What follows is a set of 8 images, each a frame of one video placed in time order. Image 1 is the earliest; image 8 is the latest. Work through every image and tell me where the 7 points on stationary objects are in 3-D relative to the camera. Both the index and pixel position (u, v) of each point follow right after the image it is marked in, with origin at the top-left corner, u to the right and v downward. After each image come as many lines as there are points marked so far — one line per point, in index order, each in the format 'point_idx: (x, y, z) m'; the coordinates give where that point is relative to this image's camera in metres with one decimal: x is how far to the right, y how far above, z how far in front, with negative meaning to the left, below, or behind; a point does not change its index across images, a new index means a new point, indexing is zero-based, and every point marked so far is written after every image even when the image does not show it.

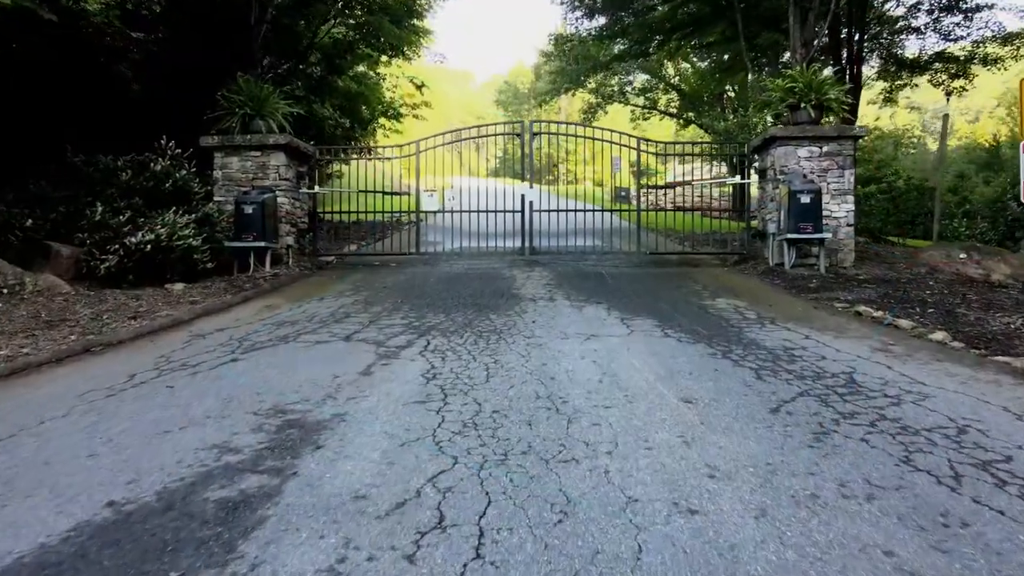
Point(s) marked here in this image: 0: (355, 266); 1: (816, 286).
0: (-2.5, +0.3, +8.2) m
1: (+3.6, 0.0, +6.1) m
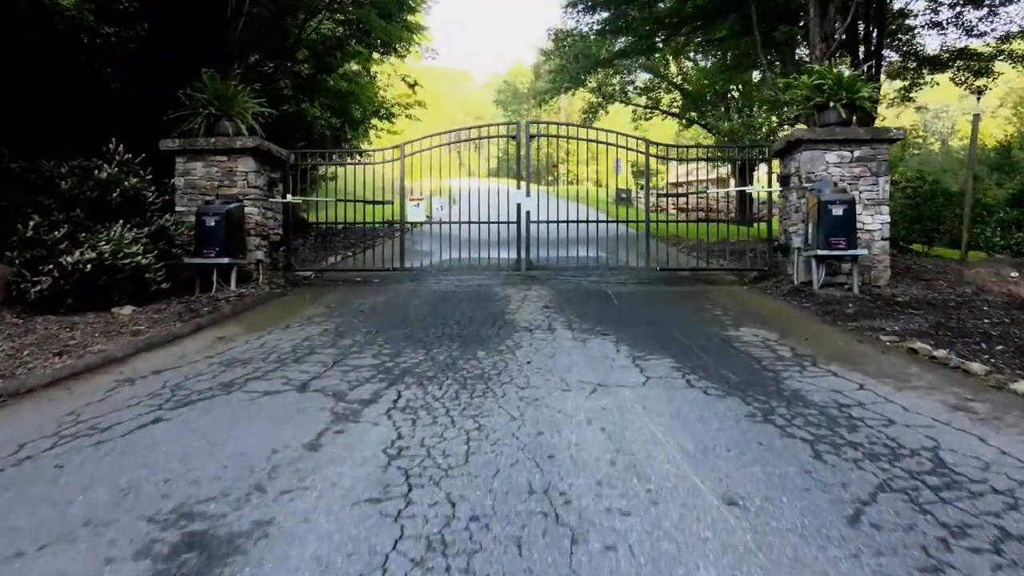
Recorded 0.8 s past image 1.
0: (-2.6, +0.1, +7.4) m
1: (+3.6, -0.3, +5.3) m
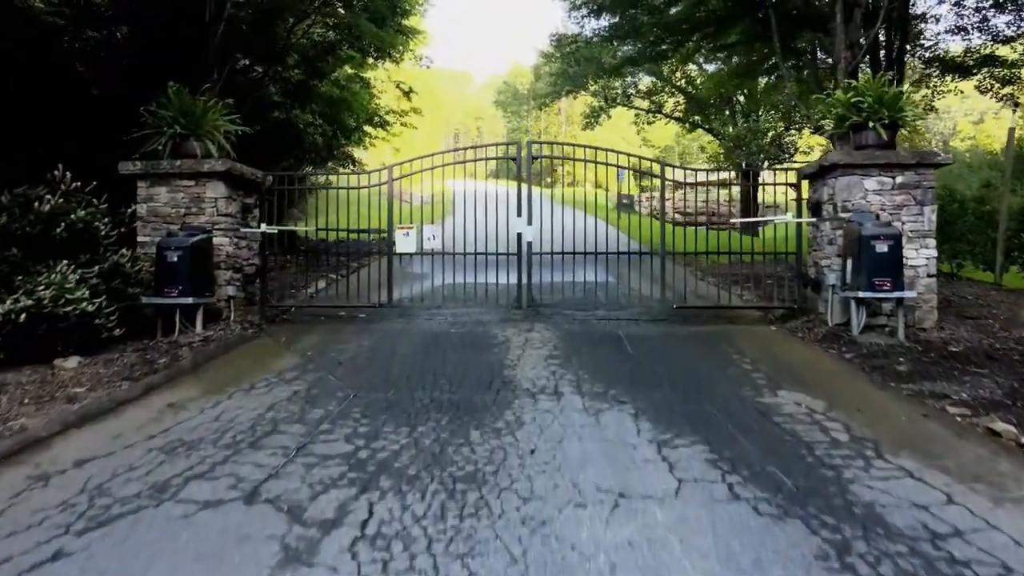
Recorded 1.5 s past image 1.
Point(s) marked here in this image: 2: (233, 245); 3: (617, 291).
0: (-2.6, -0.4, +6.7) m
1: (+3.6, -0.7, +4.6) m
2: (-3.5, +0.5, +6.4) m
3: (+1.6, -0.1, +8.0) m
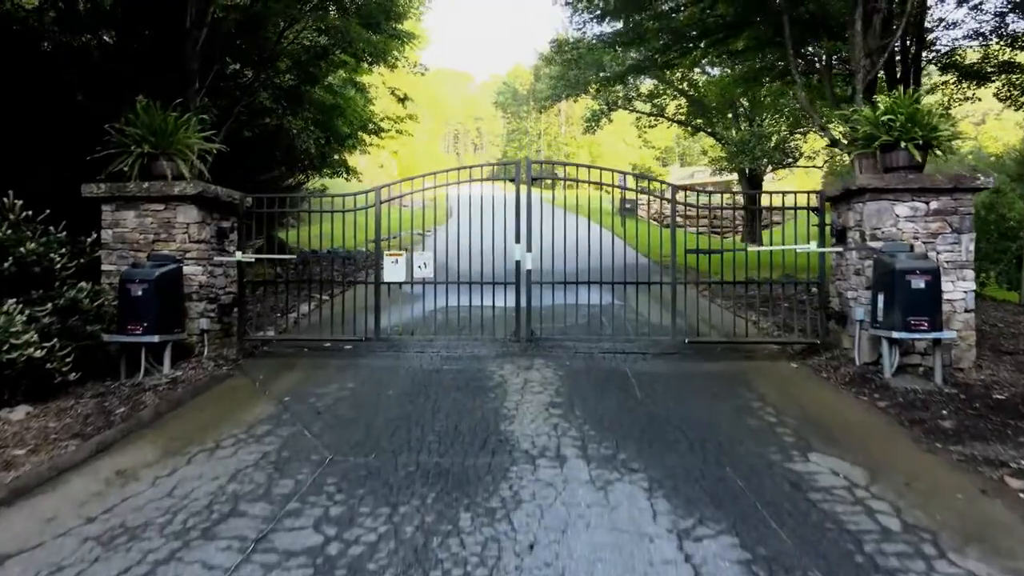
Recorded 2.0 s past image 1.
0: (-2.6, -0.8, +6.2) m
1: (+3.5, -1.1, +4.1) m
2: (-3.5, +0.2, +5.9) m
3: (+1.6, -0.5, +7.5) m
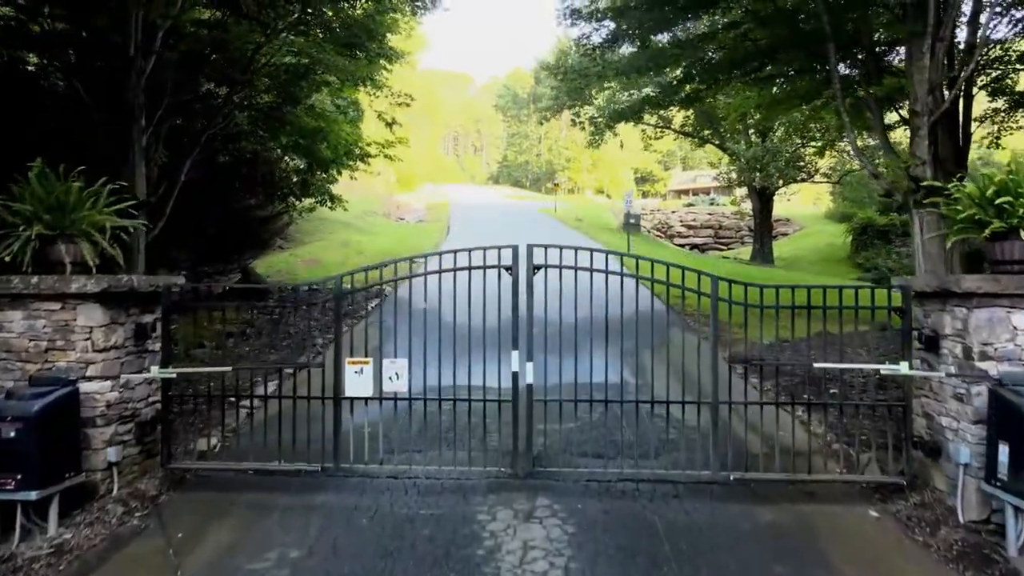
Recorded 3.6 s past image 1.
0: (-2.6, -1.8, +4.9) m
1: (+3.5, -2.2, +2.8) m
2: (-3.5, -0.9, +4.6) m
3: (+1.6, -1.5, +6.2) m
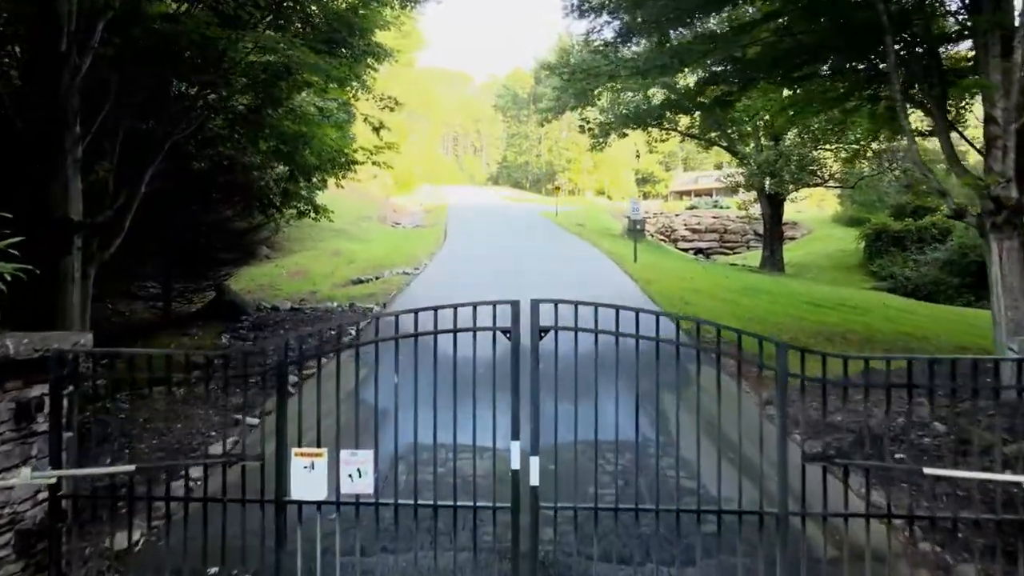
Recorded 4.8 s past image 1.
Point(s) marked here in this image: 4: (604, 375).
0: (-2.6, -2.3, +3.7) m
1: (+3.5, -2.6, +1.7) m
2: (-3.5, -1.4, +3.4) m
3: (+1.6, -2.0, +5.1) m
4: (+1.4, -1.3, +7.6) m
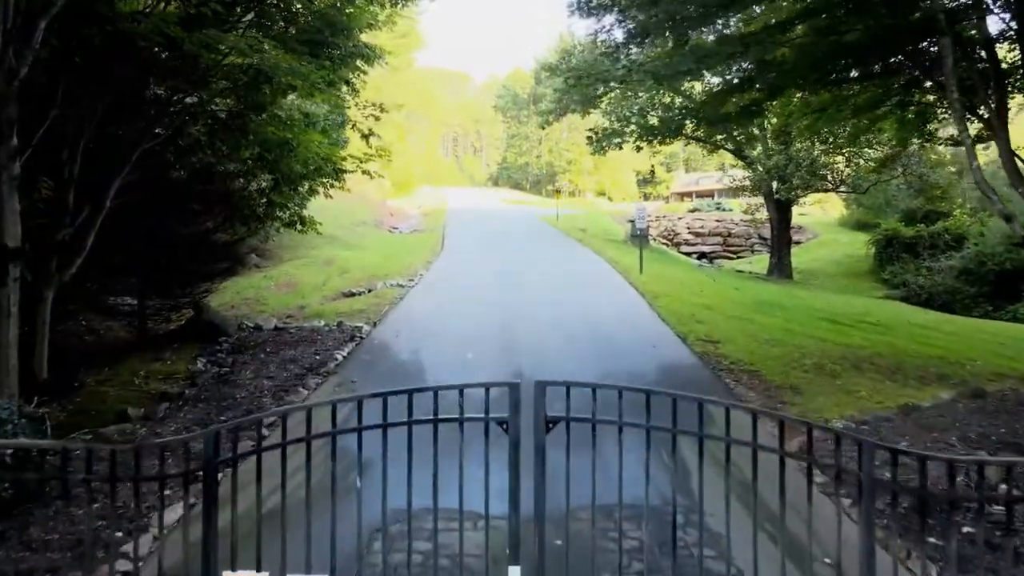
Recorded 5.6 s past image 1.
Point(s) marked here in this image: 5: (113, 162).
0: (-2.7, -2.7, +2.9) m
1: (+3.5, -3.1, +0.8) m
2: (-3.5, -1.8, +2.6) m
3: (+1.6, -2.4, +4.2) m
4: (+1.4, -1.7, +6.8) m
5: (-7.8, +2.4, +9.9) m
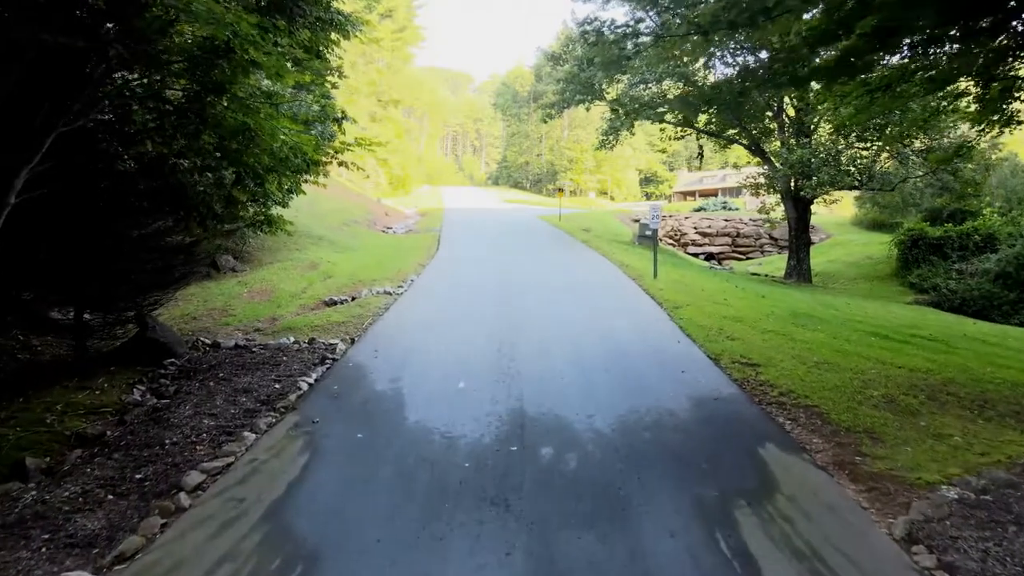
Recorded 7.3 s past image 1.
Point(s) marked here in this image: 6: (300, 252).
0: (-2.7, -2.9, +1.2) m
1: (+3.5, -3.3, -0.9) m
2: (-3.5, -2.0, +0.9) m
3: (+1.6, -2.6, +2.5) m
4: (+1.4, -1.9, +5.1) m
5: (-7.8, +2.2, +8.2) m
6: (-8.2, +1.4, +19.7) m
